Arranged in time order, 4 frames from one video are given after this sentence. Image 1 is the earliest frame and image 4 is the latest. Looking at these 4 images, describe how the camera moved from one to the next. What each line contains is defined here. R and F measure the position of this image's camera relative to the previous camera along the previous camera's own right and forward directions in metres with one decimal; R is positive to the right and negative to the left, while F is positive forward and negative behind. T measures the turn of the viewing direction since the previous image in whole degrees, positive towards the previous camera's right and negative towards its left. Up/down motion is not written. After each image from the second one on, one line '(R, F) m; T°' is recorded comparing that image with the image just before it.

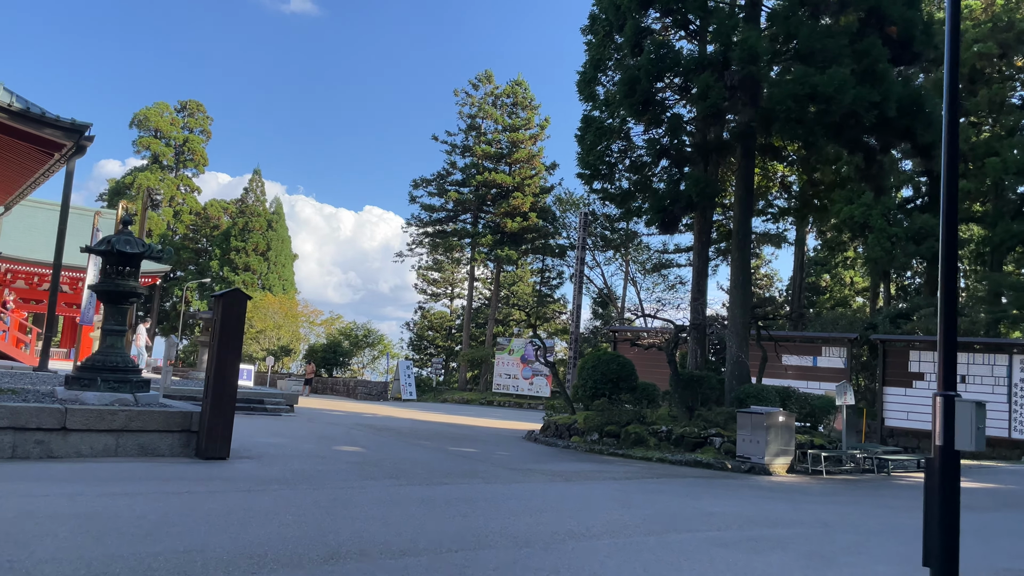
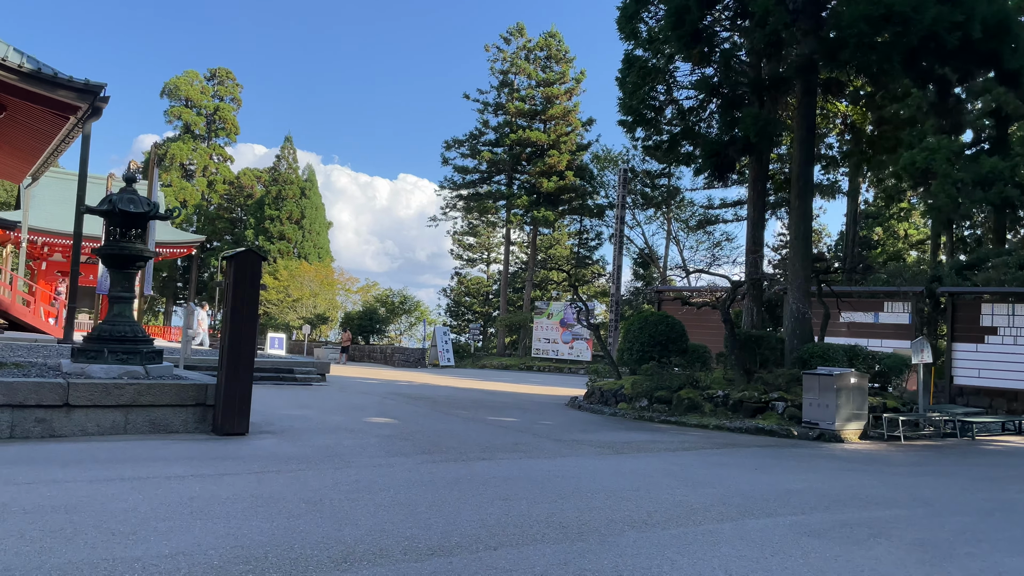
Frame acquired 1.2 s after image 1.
(0.0, +1.0) m; -3°
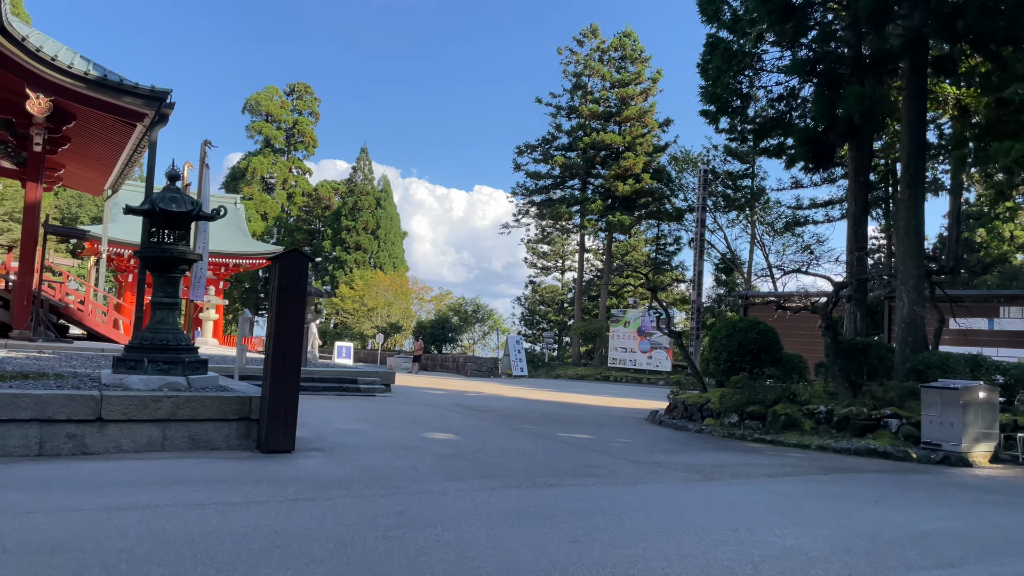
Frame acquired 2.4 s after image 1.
(0.0, +1.0) m; -5°
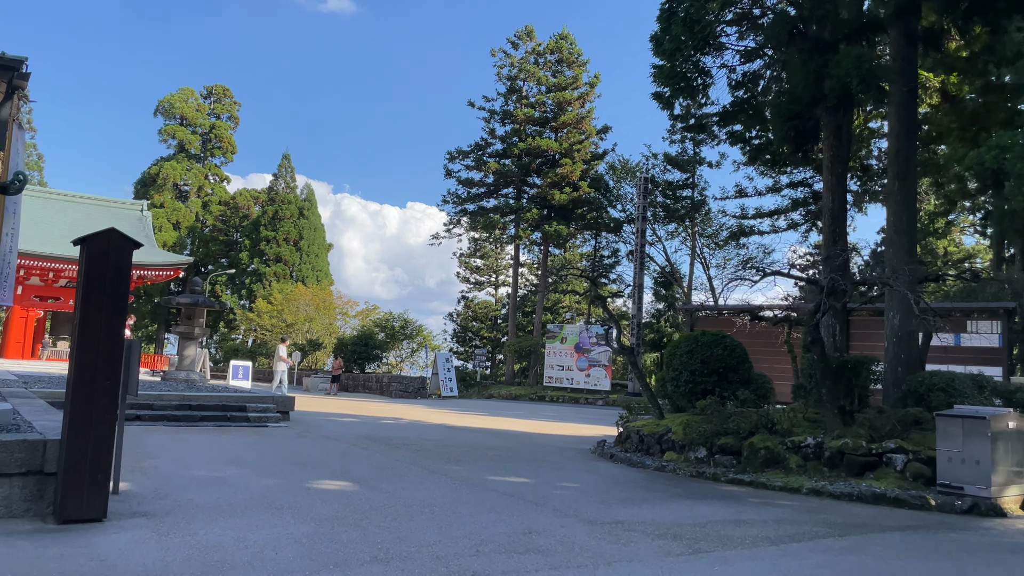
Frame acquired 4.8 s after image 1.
(+0.2, +2.1) m; +5°
